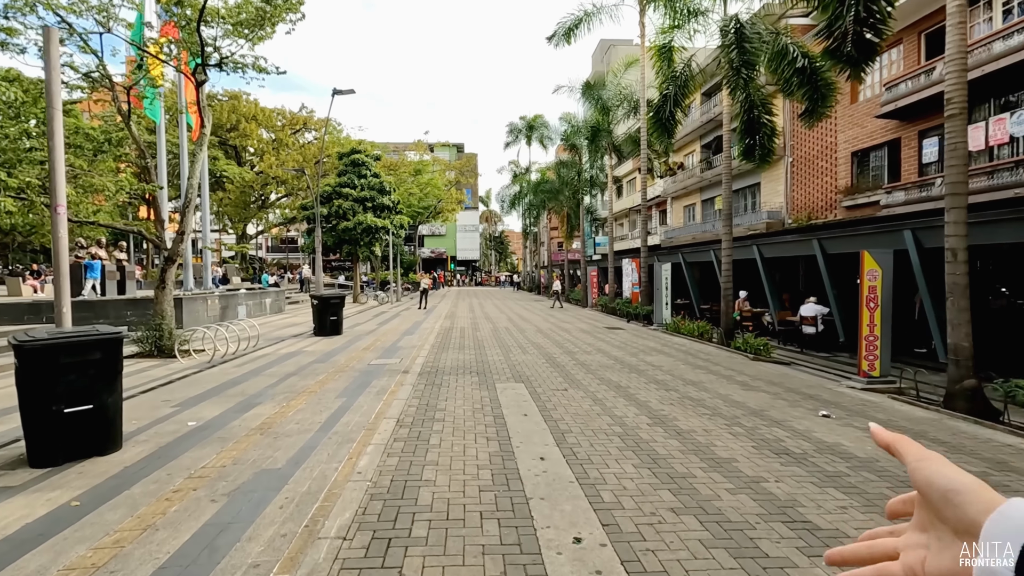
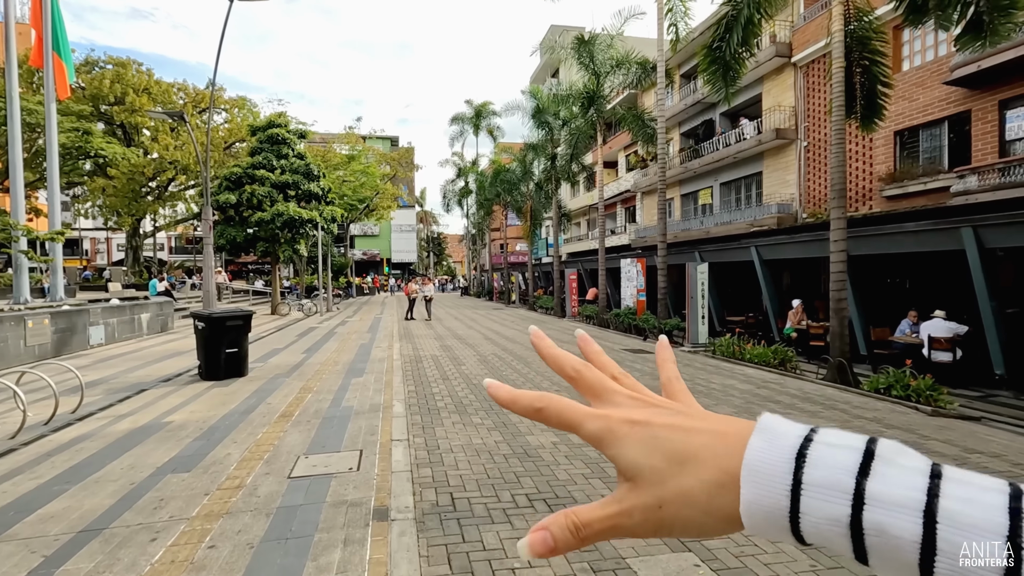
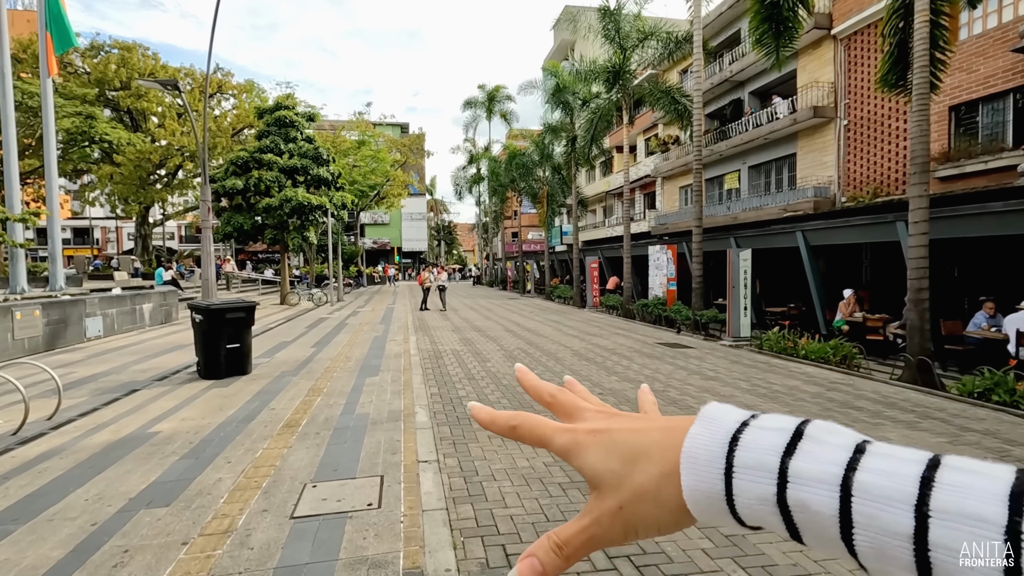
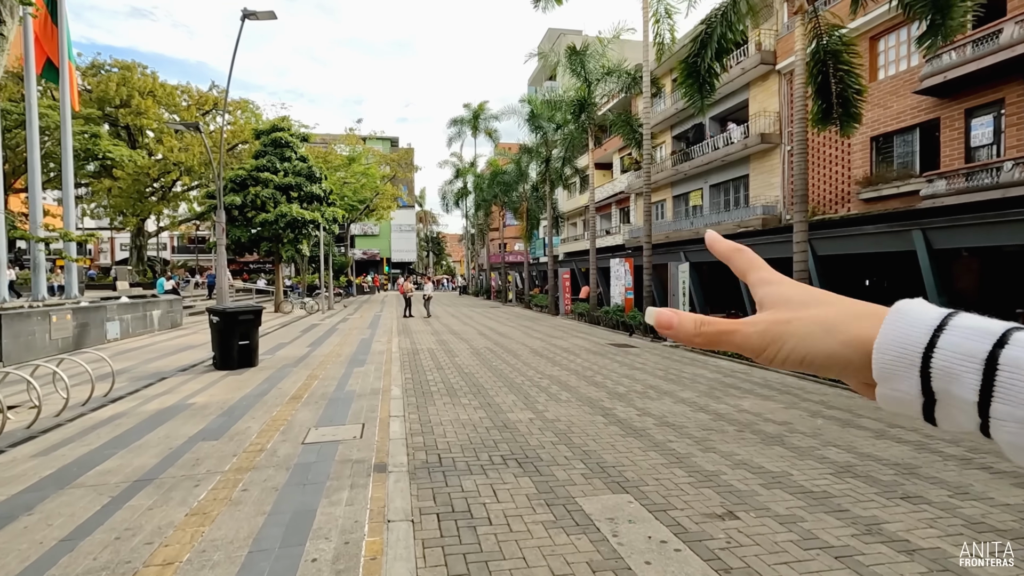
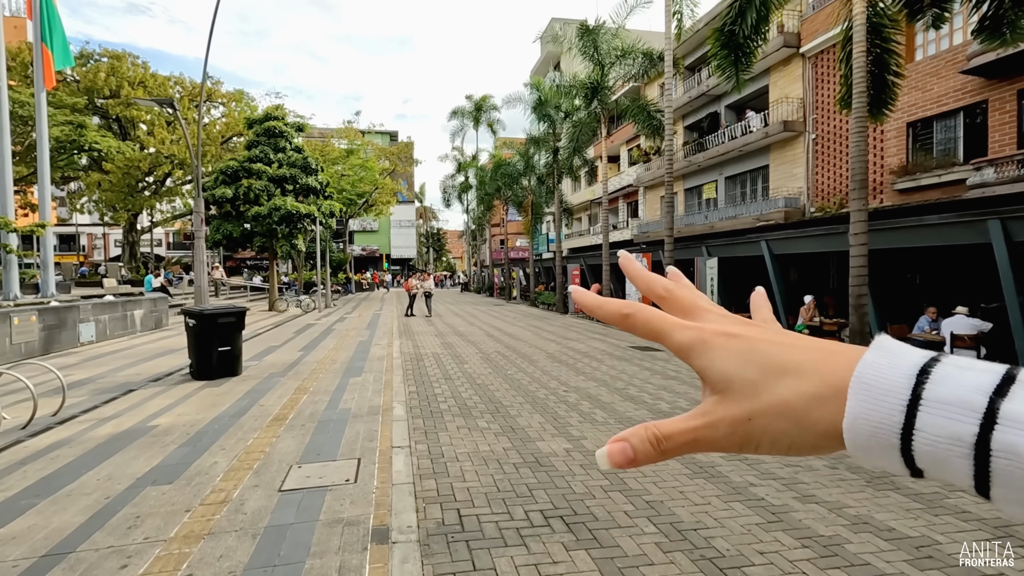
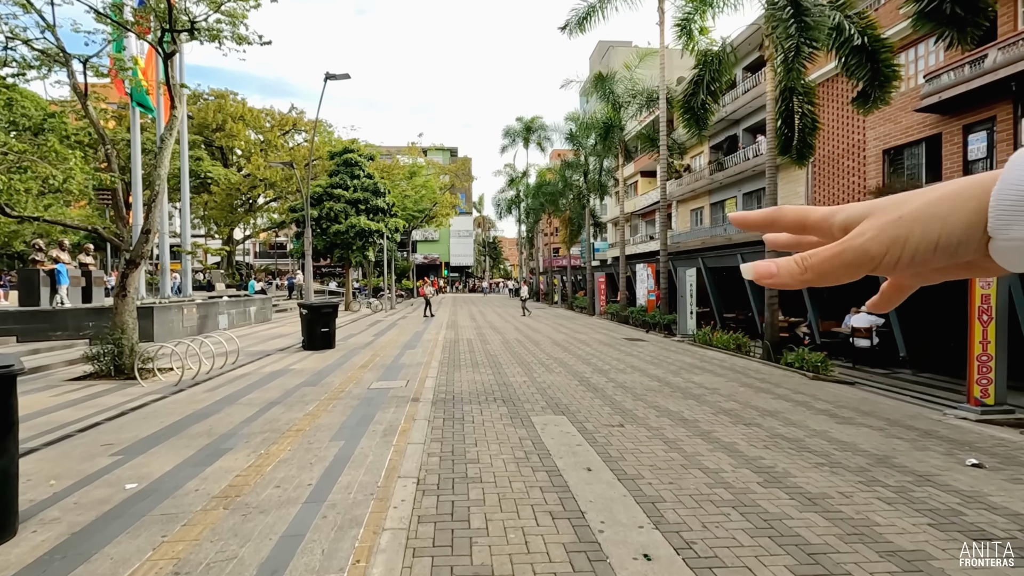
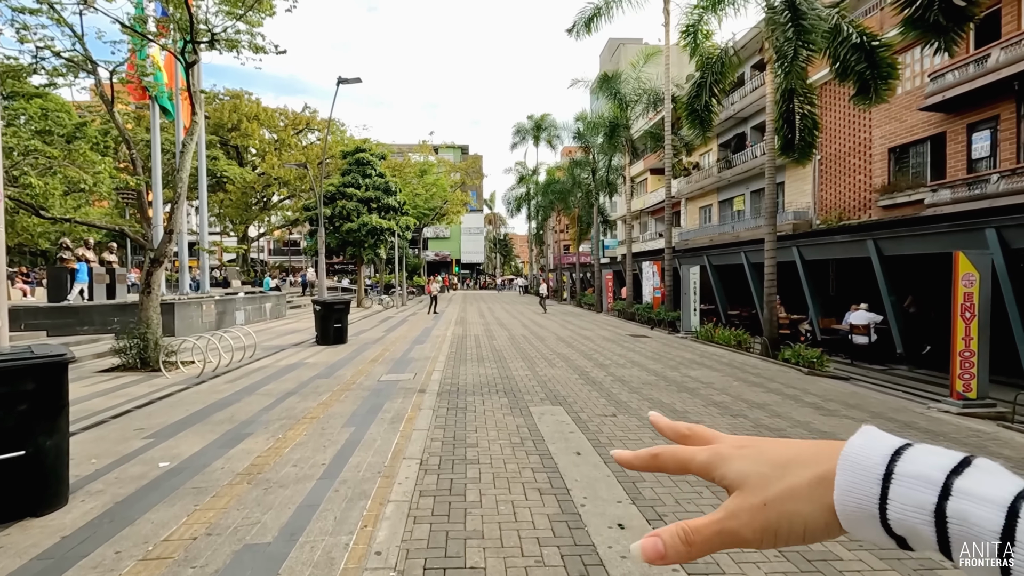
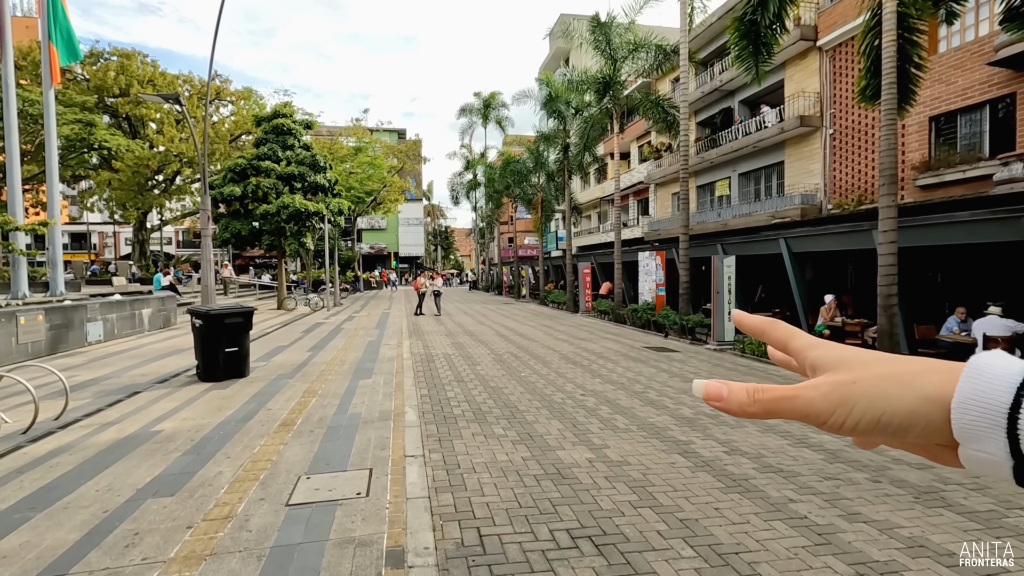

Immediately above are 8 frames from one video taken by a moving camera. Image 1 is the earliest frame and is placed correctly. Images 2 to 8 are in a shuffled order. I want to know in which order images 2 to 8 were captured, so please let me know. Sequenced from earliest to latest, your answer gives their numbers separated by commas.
7, 6, 4, 2, 5, 8, 3
